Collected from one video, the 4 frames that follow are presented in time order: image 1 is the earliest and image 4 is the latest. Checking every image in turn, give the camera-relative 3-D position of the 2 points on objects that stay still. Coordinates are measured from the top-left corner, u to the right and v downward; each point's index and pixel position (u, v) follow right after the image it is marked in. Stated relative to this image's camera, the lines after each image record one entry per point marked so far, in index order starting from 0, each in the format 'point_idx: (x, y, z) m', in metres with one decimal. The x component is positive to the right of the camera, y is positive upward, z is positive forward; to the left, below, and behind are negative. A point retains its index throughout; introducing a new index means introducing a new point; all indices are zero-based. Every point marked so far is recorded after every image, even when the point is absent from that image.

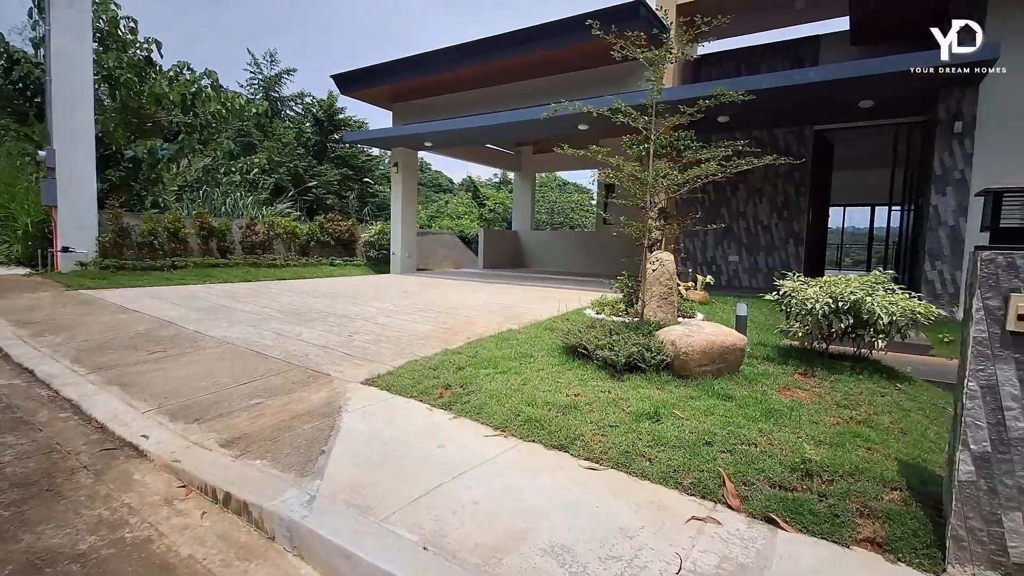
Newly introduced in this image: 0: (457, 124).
0: (-1.0, +3.3, +10.4) m
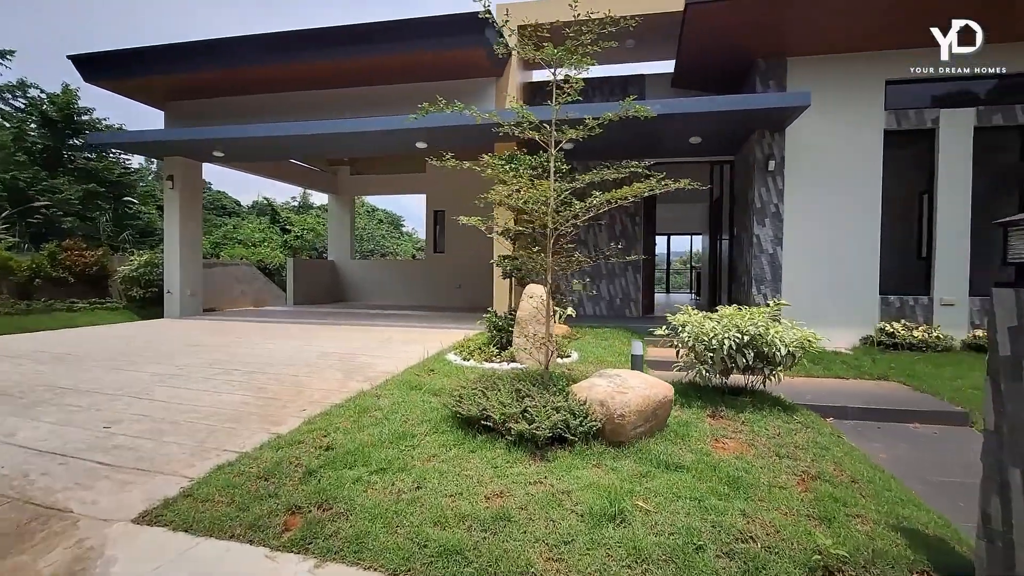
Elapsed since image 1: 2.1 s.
0: (-4.1, +2.6, +8.5) m
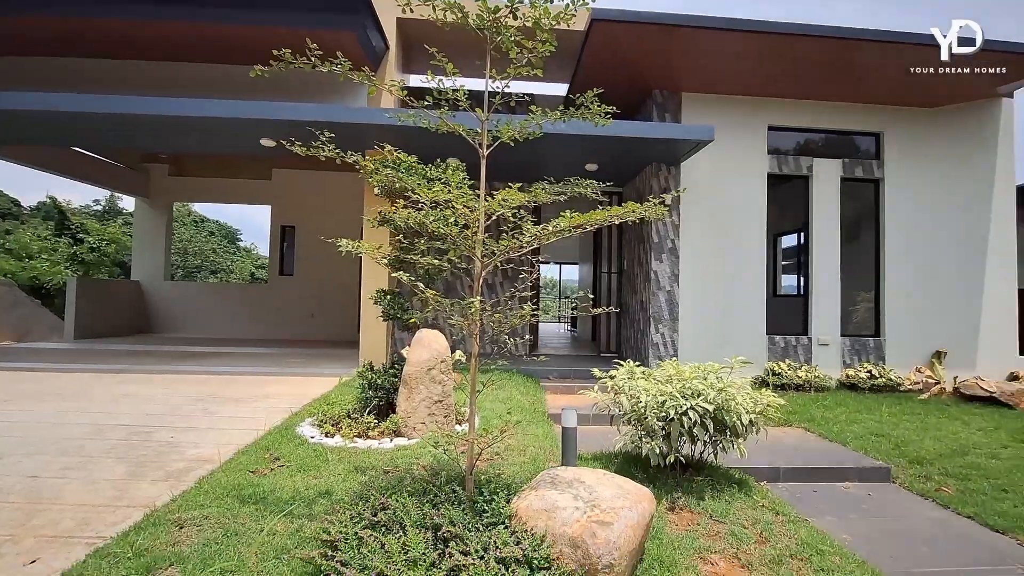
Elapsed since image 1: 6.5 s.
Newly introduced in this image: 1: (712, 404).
0: (-5.6, +2.2, +6.0) m
1: (+1.3, -0.7, +3.3) m
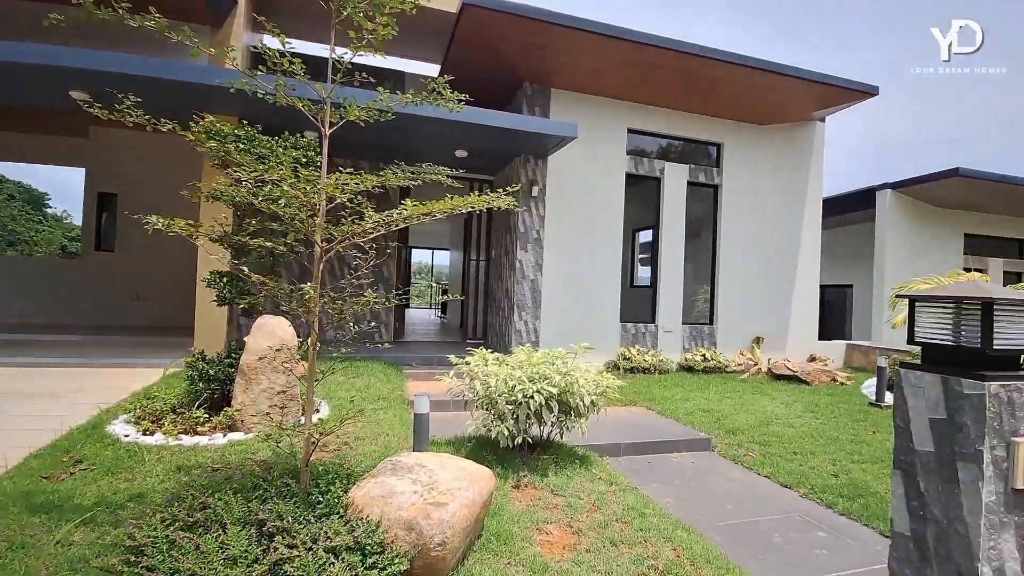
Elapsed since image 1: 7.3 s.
0: (-7.0, +2.5, +4.5) m
1: (+0.3, -0.7, +3.5) m
